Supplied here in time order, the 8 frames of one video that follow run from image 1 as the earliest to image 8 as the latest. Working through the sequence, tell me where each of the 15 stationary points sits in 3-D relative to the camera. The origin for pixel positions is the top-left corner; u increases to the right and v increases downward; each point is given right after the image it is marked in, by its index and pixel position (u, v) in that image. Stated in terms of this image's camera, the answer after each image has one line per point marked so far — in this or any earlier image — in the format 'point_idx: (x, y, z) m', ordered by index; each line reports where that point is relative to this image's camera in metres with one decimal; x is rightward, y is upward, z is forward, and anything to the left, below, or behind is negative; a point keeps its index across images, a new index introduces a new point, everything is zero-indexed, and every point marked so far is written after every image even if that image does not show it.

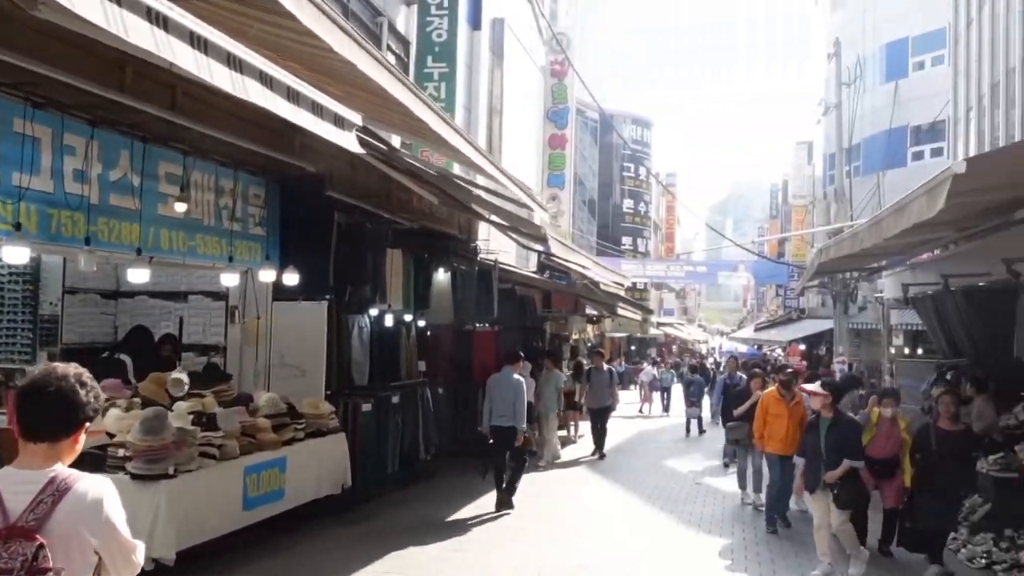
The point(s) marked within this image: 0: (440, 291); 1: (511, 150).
0: (-0.9, 0.0, +11.2) m
1: (0.0, +2.8, +18.4) m
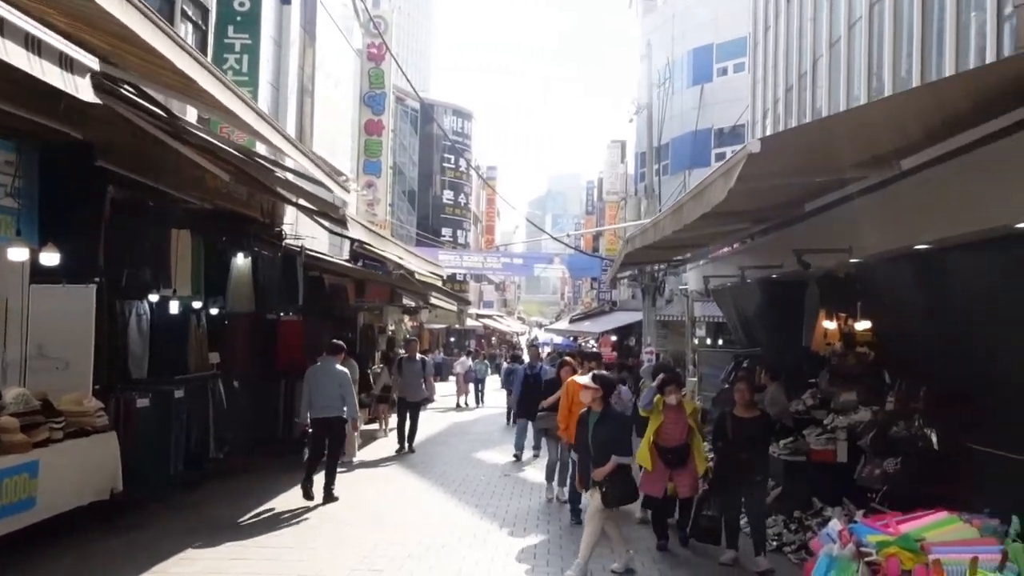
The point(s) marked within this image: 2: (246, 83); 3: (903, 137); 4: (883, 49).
0: (-3.2, +0.1, +10.5) m
1: (-3.7, +3.0, +17.7) m
2: (-3.5, +2.7, +11.8) m
3: (+2.0, +0.8, +4.7) m
4: (+4.6, +3.0, +11.1) m
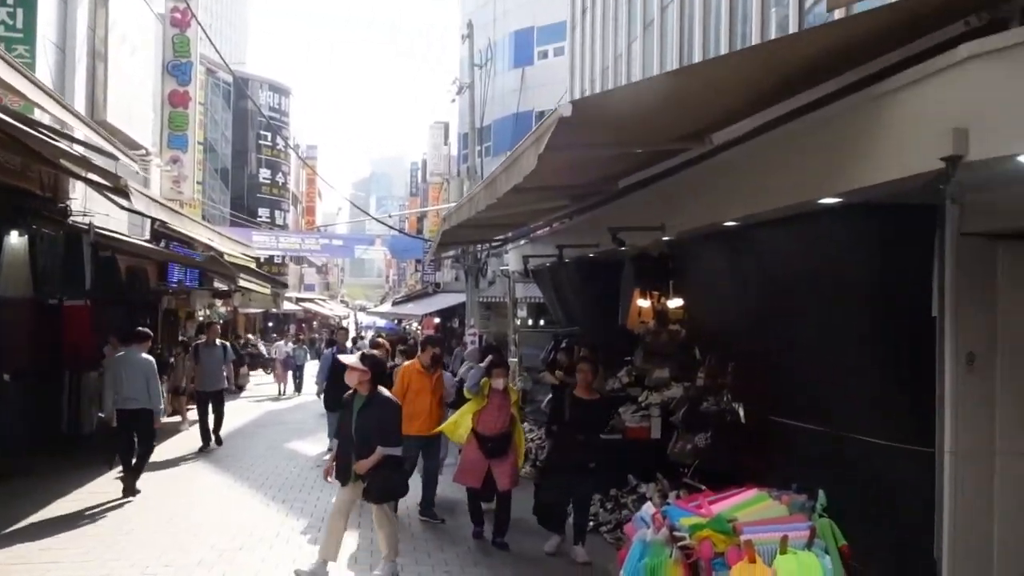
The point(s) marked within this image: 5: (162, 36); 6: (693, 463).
0: (-5.2, +0.3, +9.4) m
1: (-7.1, +3.4, +16.3) m
2: (-5.8, +2.9, +10.6) m
3: (+1.0, +0.9, +4.6) m
4: (+2.3, +3.2, +11.4) m
5: (-7.7, +5.5, +19.9) m
6: (+1.3, -1.2, +6.3) m
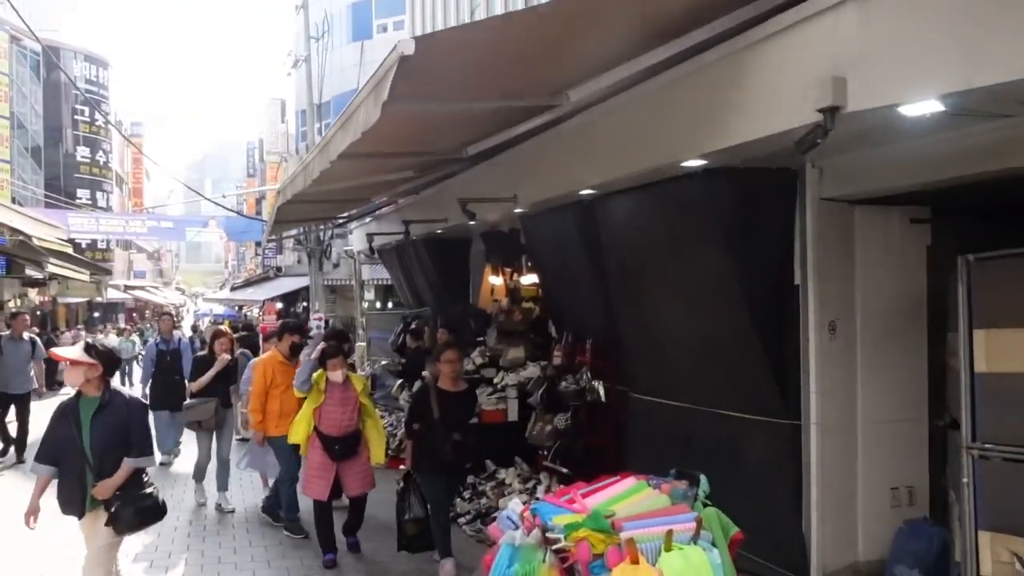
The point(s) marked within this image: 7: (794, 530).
0: (-6.6, +0.4, +7.9) m
1: (-9.7, +3.5, +14.4) m
2: (-7.4, +3.0, +9.0) m
3: (+0.3, +1.0, +4.3) m
4: (+0.3, +3.5, +11.2) m
5: (-11.0, +5.7, +17.8) m
6: (+0.3, -1.1, +6.0) m
7: (+1.4, -1.2, +4.3) m
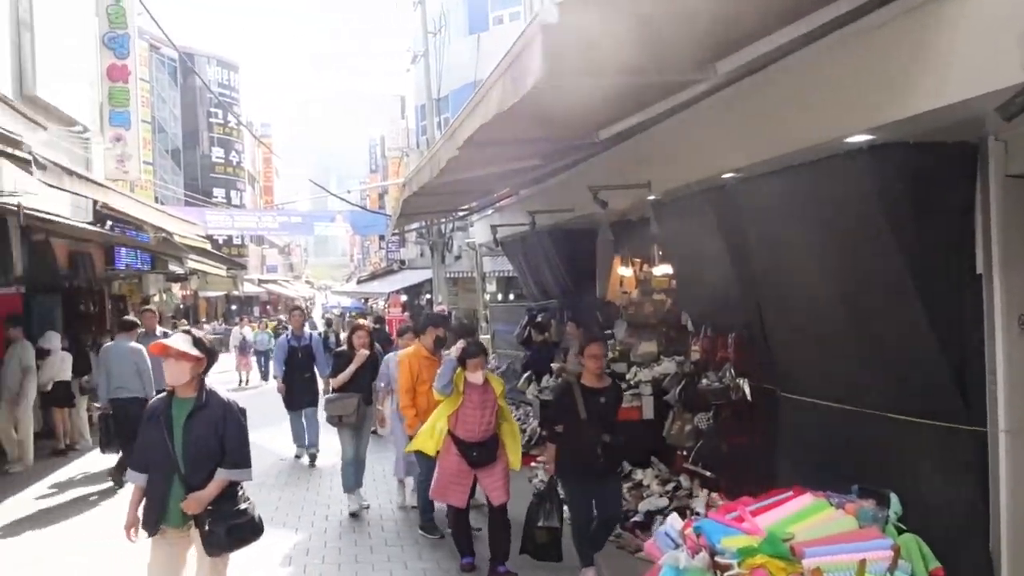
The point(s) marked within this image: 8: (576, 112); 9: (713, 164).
0: (-5.5, +0.4, +8.5) m
1: (-7.7, +3.6, +15.2) m
2: (-6.2, +3.0, +9.6) m
3: (+0.9, +1.1, +3.9) m
4: (+1.8, +3.6, +10.7) m
5: (-8.6, +5.8, +18.8) m
6: (+1.1, -1.0, +5.7) m
7: (+2.0, -1.1, +3.9) m
8: (+0.4, +1.0, +5.1) m
9: (+1.1, +0.7, +5.1) m
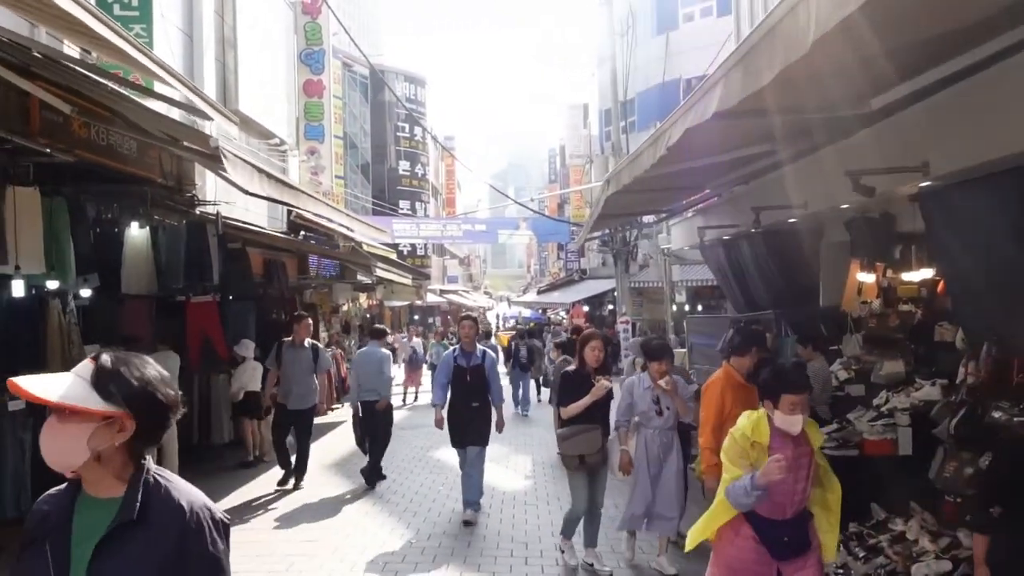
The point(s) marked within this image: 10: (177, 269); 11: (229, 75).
0: (-3.6, +0.3, +8.6) m
1: (-4.5, +3.4, +15.7) m
2: (-4.1, +2.9, +9.8) m
3: (+1.8, +1.0, +2.9) m
4: (+4.0, +3.5, +9.4) m
5: (-4.7, +5.6, +19.3) m
6: (+2.3, -1.0, +4.6) m
7: (+2.8, -1.1, +2.6) m
8: (+1.5, +0.9, +4.2) m
9: (+2.2, +0.6, +4.0) m
10: (-3.3, +0.2, +8.9) m
11: (-4.6, +3.5, +14.8) m
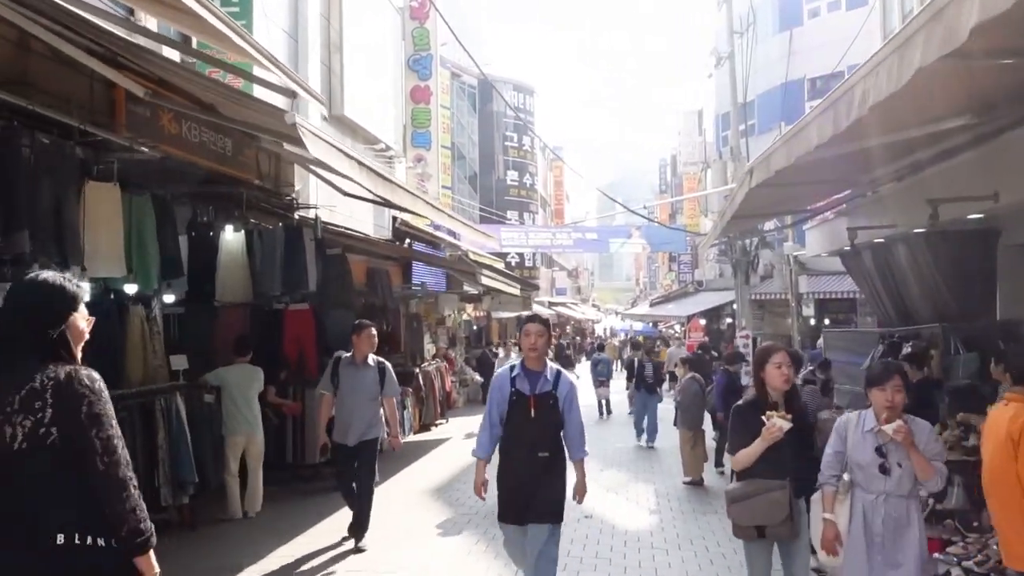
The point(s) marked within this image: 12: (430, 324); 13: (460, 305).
0: (-2.5, +0.3, +8.1) m
1: (-2.6, +3.3, +15.3) m
2: (-2.9, +2.9, +9.5) m
3: (+2.1, +1.1, +1.9) m
4: (+5.1, +3.4, +8.1) m
5: (-2.3, +5.4, +19.0) m
6: (+2.9, -1.1, +3.4) m
7: (+3.1, -1.1, +1.4) m
8: (+2.0, +0.9, +3.1) m
9: (+2.7, +0.6, +2.9) m
10: (-2.2, +0.1, +8.4) m
11: (-2.8, +3.3, +14.4) m
12: (-1.6, -0.7, +17.5) m
13: (-1.2, -0.4, +19.8) m
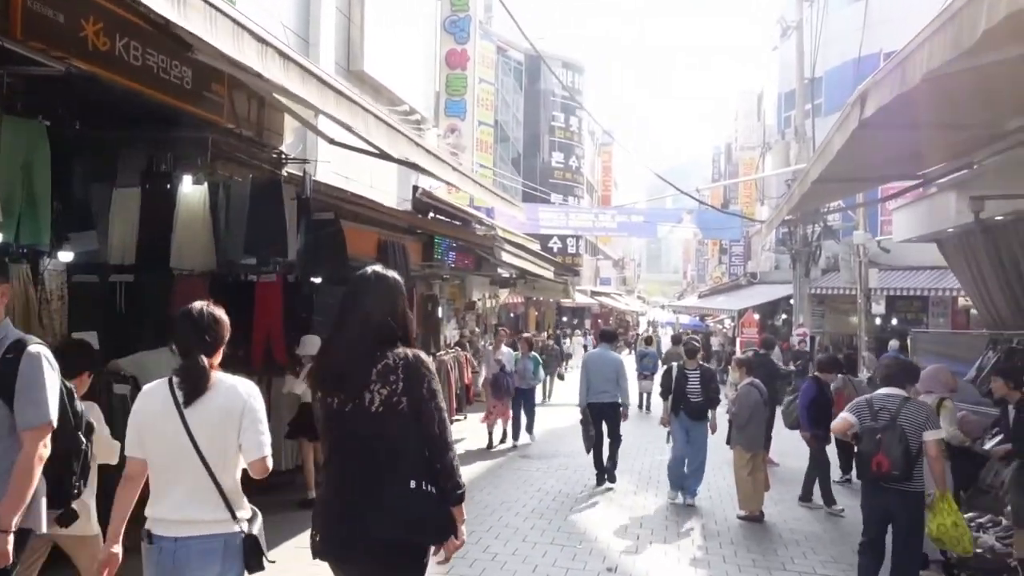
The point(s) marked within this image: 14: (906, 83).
0: (-2.4, +0.5, +6.6) m
1: (-2.0, +3.6, +13.8) m
2: (-2.5, +3.1, +8.0) m
3: (+1.9, +1.1, +0.2) m
4: (+5.4, +3.4, +6.2) m
5: (-1.4, +5.8, +17.4) m
6: (+2.7, -1.0, +1.7) m
7: (+2.9, -1.1, -0.3) m
8: (+1.9, +1.0, +1.4) m
9: (+2.6, +0.7, +1.1) m
10: (-2.0, +0.4, +6.9) m
11: (-2.3, +3.7, +12.9) m
12: (-1.0, -0.3, +16.0) m
13: (-0.4, 0.0, +18.3) m
14: (+1.8, +0.9, +4.5) m
